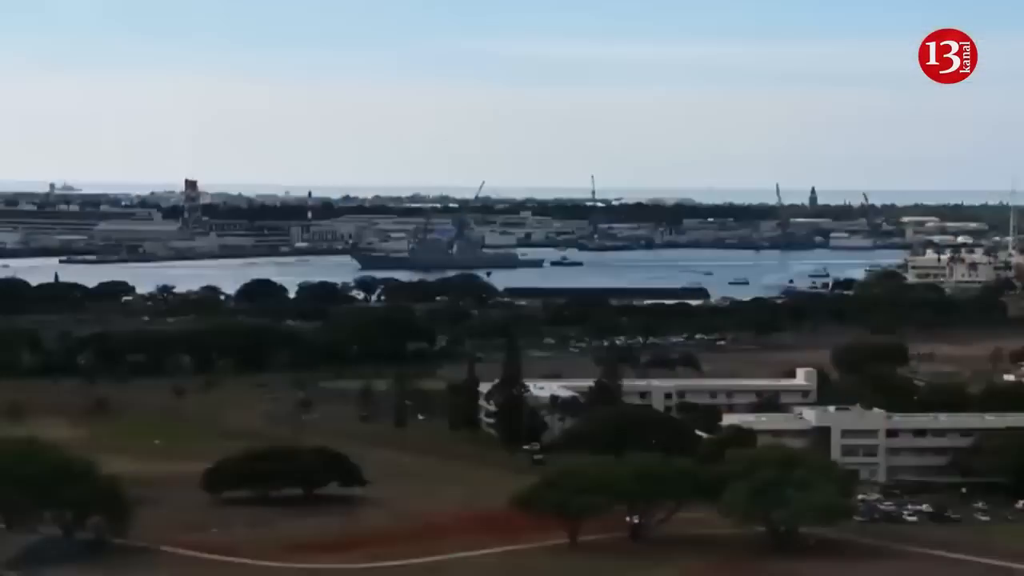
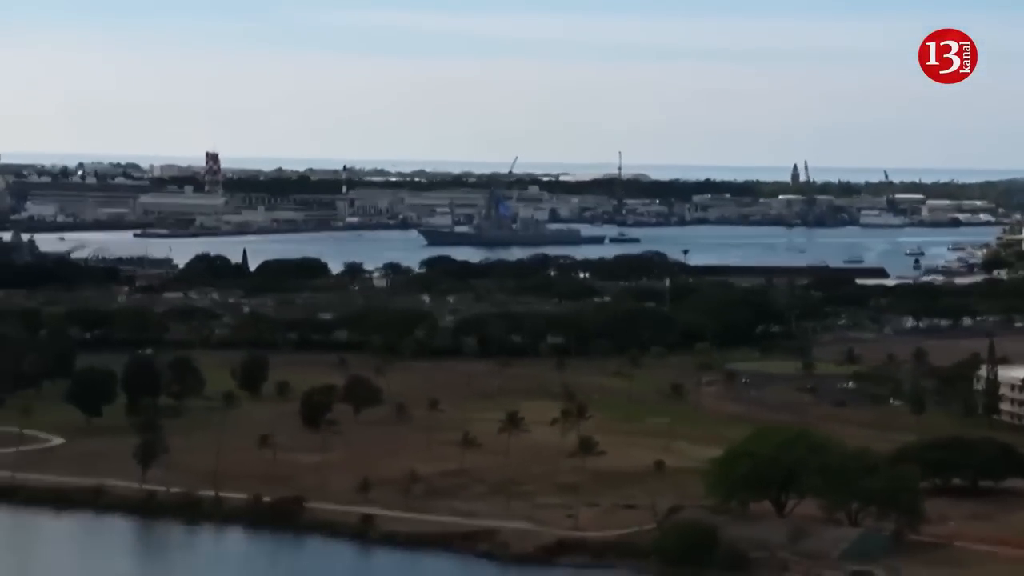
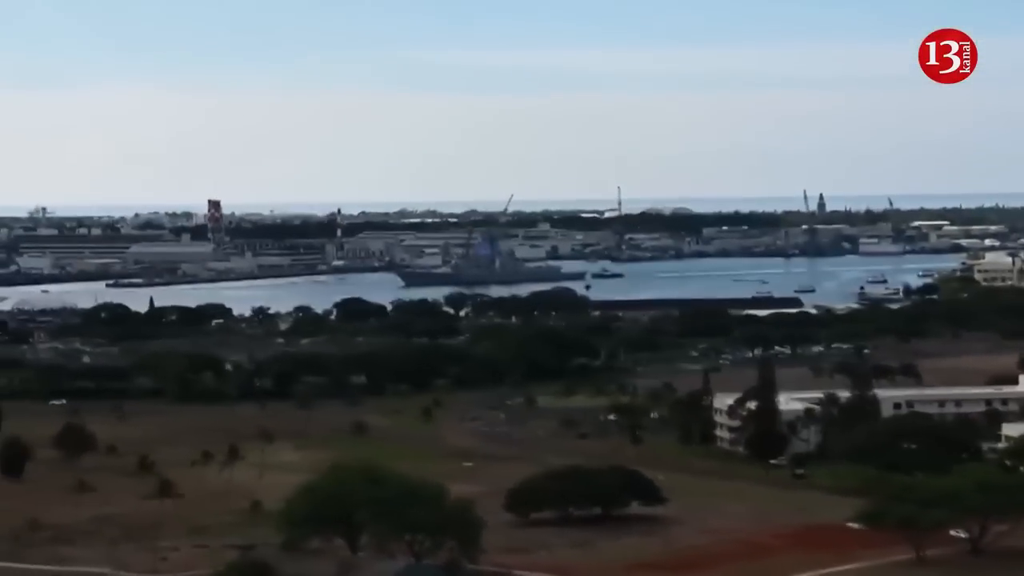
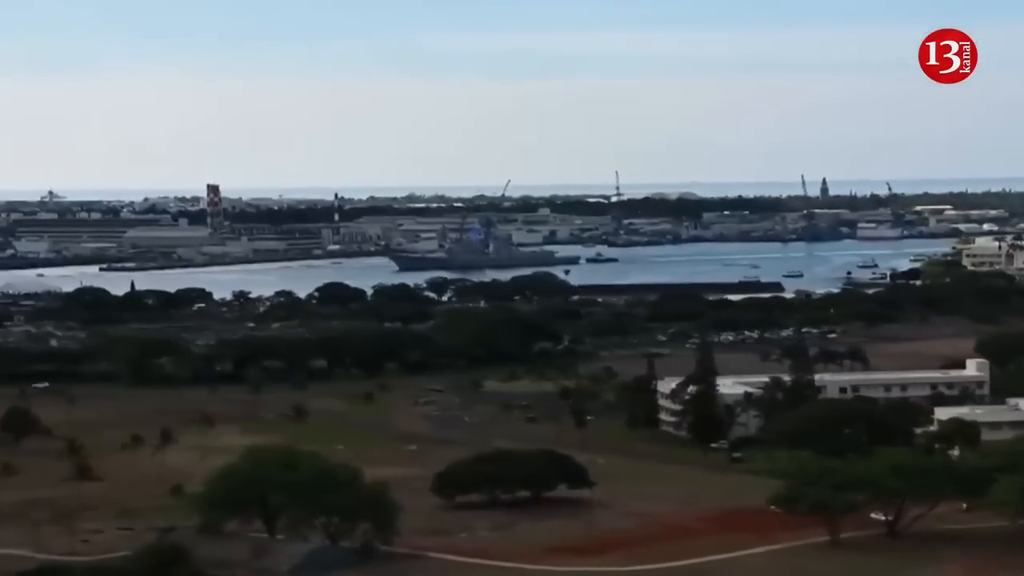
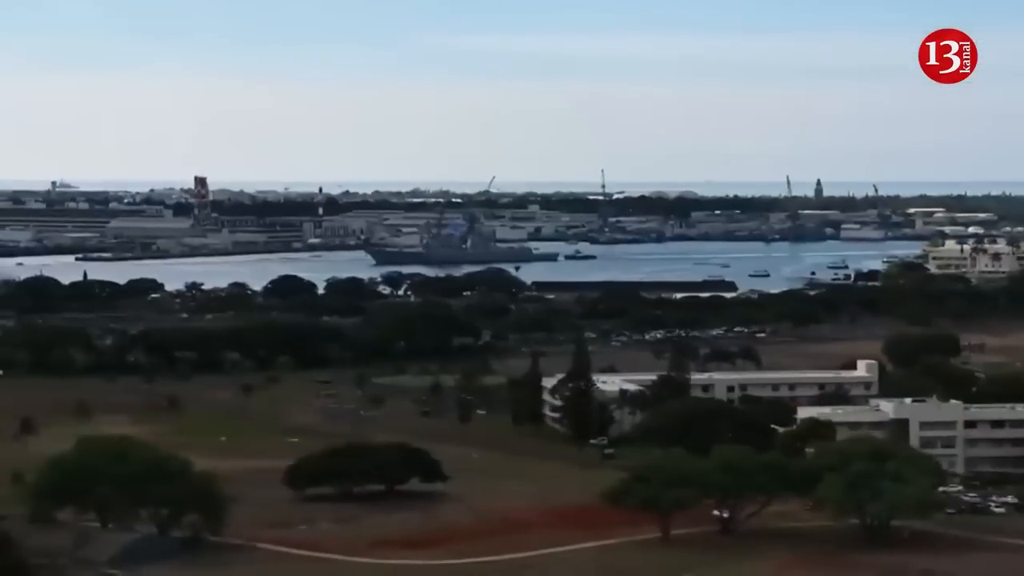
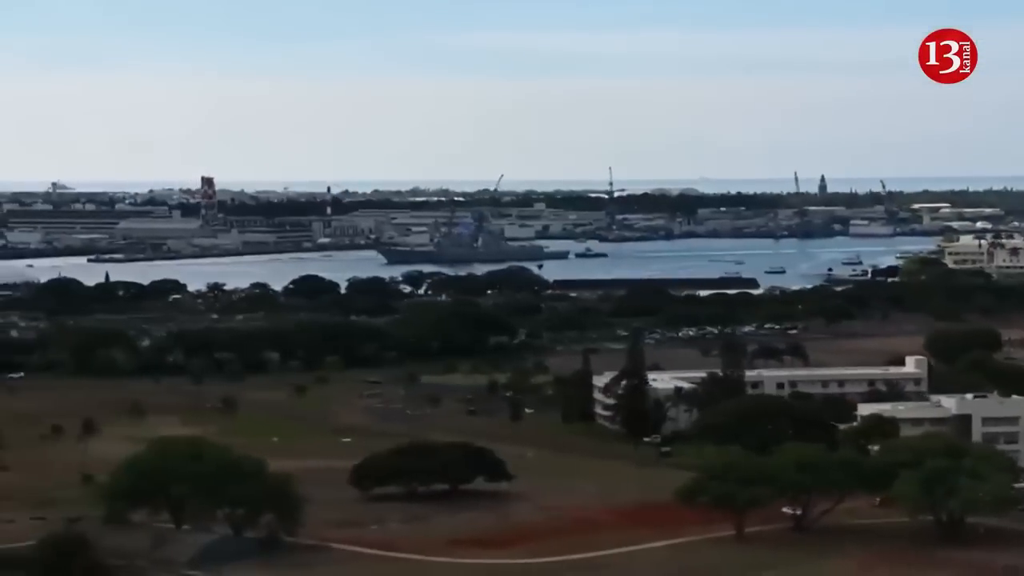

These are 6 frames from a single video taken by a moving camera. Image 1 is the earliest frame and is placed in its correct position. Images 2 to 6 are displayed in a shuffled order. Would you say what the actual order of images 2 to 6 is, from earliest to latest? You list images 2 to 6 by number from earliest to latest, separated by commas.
5, 6, 4, 3, 2
